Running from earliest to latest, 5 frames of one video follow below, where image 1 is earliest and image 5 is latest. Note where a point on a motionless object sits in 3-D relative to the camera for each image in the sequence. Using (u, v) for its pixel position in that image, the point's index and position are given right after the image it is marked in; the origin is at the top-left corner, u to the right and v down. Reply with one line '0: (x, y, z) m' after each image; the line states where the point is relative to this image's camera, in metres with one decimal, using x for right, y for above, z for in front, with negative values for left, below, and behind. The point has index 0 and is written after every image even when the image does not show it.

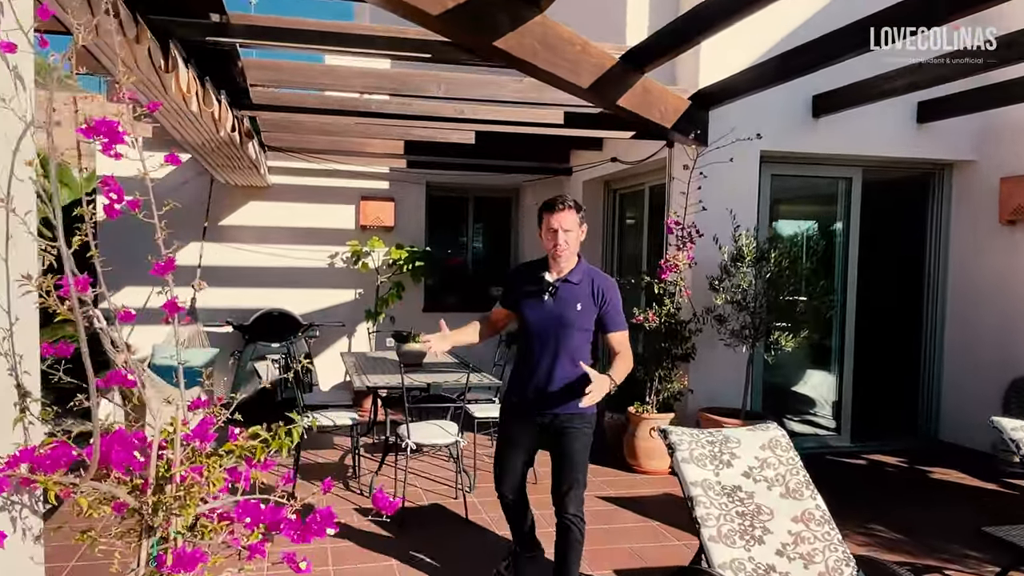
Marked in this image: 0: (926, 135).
0: (+2.8, +1.0, +5.1) m
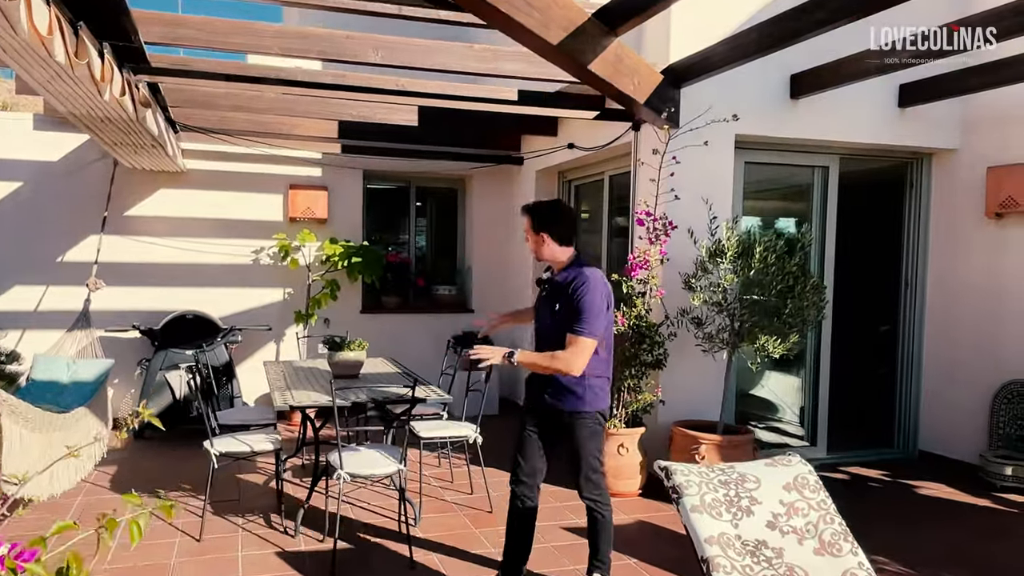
0: (+2.4, +1.0, +4.7) m
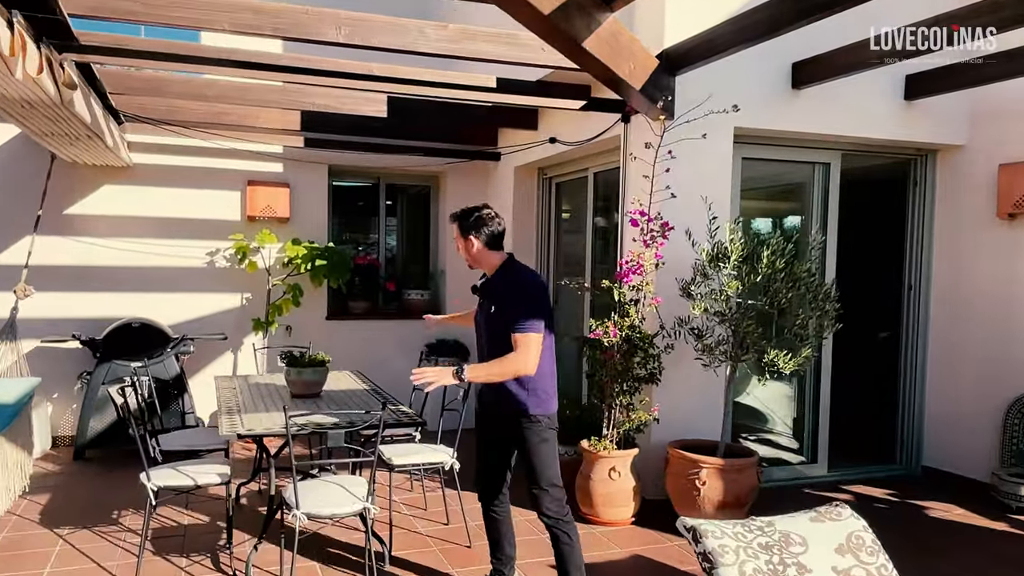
0: (+2.3, +1.0, +4.4) m
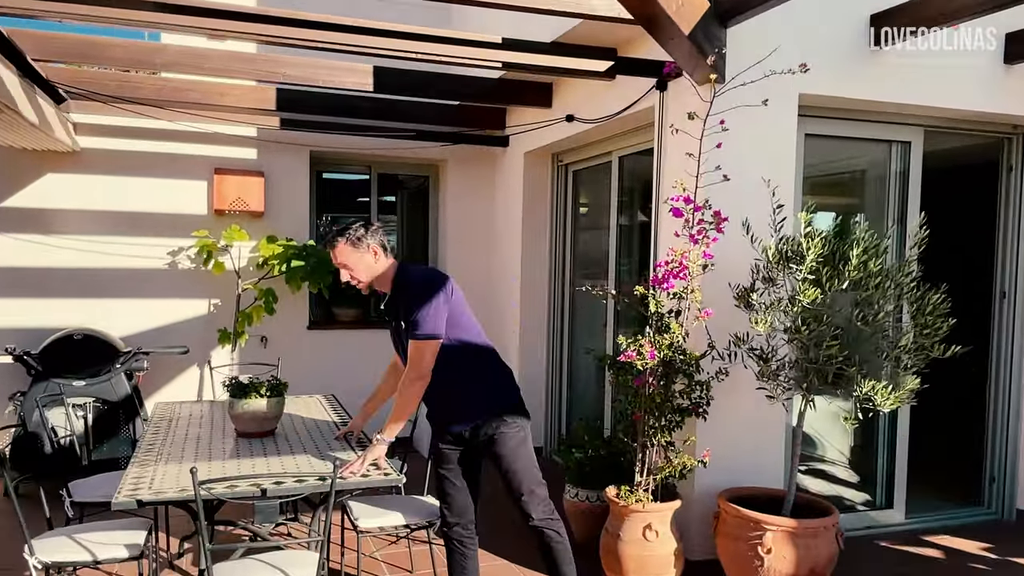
0: (+2.4, +1.0, +3.6) m
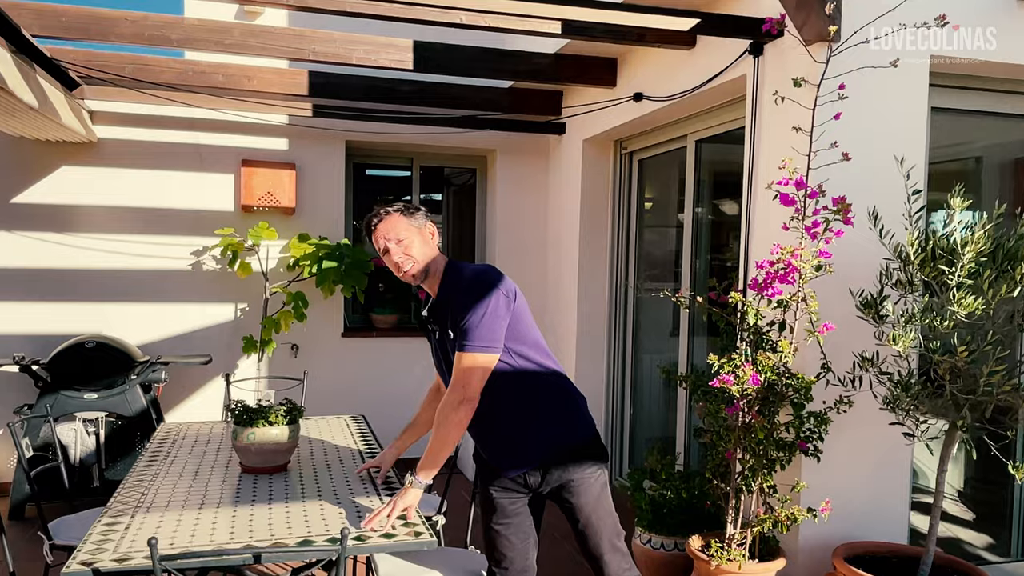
0: (+2.6, +0.9, +2.9) m
